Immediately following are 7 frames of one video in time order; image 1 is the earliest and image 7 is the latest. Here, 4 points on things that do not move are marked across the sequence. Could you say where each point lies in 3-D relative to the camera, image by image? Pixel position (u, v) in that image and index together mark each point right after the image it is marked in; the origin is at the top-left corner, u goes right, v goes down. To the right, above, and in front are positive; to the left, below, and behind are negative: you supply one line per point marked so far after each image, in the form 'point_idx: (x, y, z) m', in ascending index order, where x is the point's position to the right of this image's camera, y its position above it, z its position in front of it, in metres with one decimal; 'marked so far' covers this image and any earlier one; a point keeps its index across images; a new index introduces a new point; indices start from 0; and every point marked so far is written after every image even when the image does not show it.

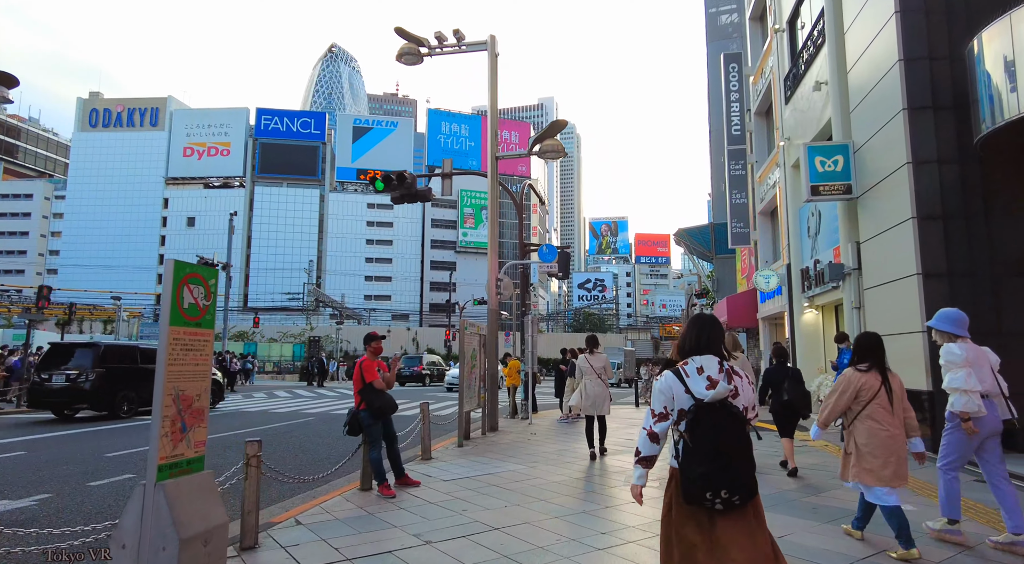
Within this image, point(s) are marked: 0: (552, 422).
0: (+0.9, -3.2, +14.4) m
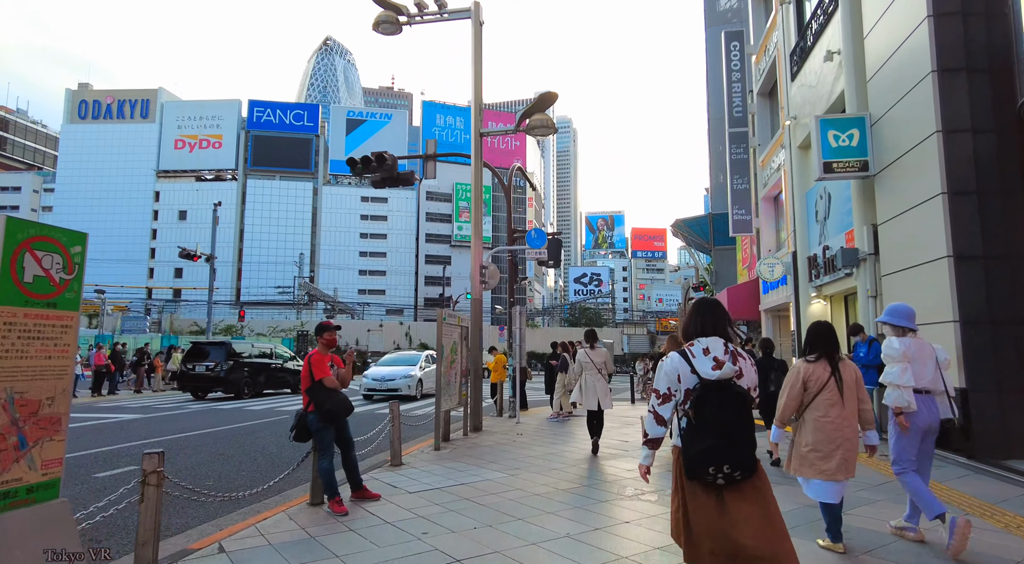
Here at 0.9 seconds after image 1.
0: (+0.6, -2.9, +13.4) m
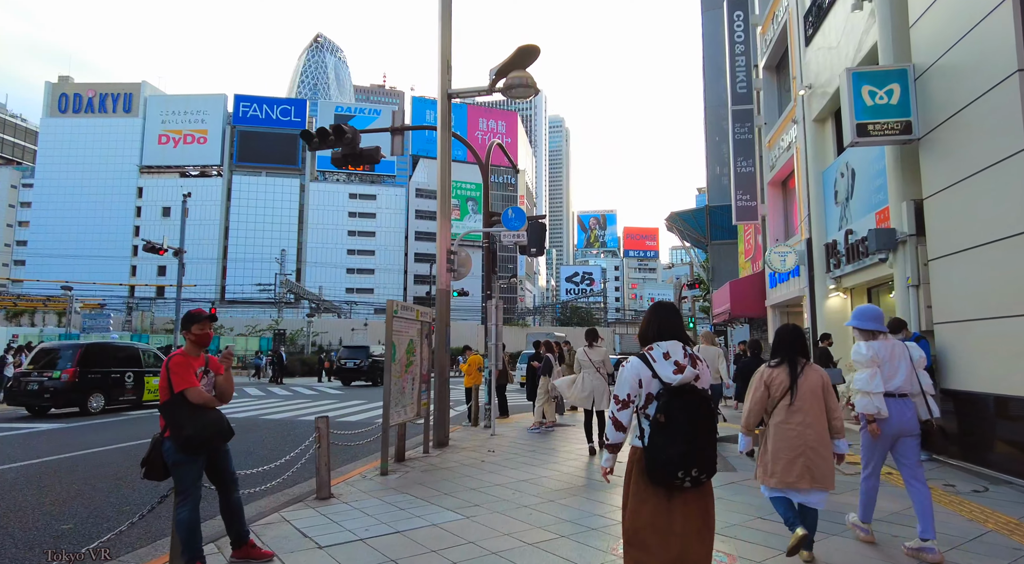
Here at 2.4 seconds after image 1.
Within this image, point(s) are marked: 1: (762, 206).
0: (+0.2, -2.7, +11.6) m
1: (+6.4, +2.0, +16.5) m
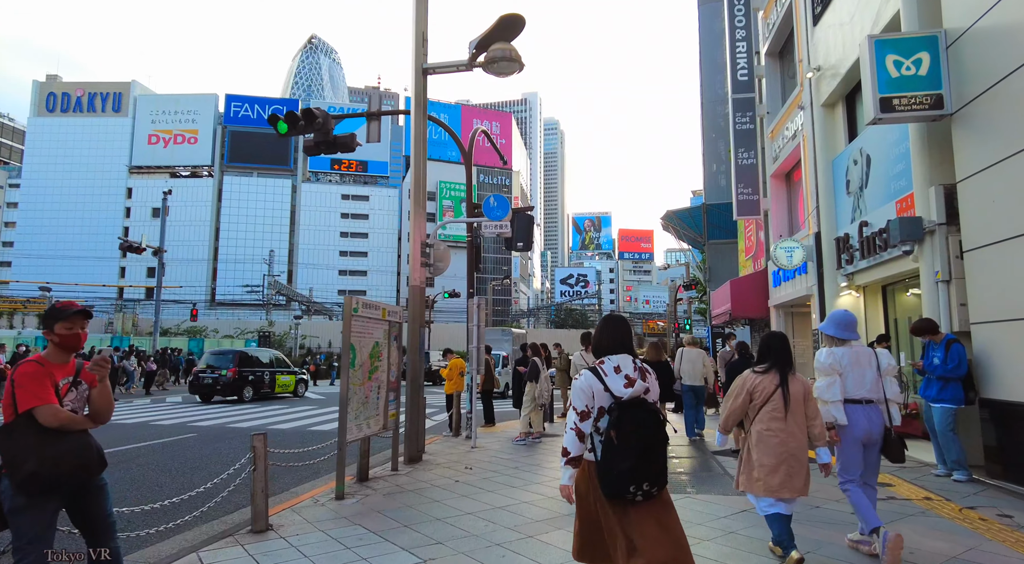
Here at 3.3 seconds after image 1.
0: (-0.1, -2.7, +10.6) m
1: (+6.1, +2.0, +15.5) m
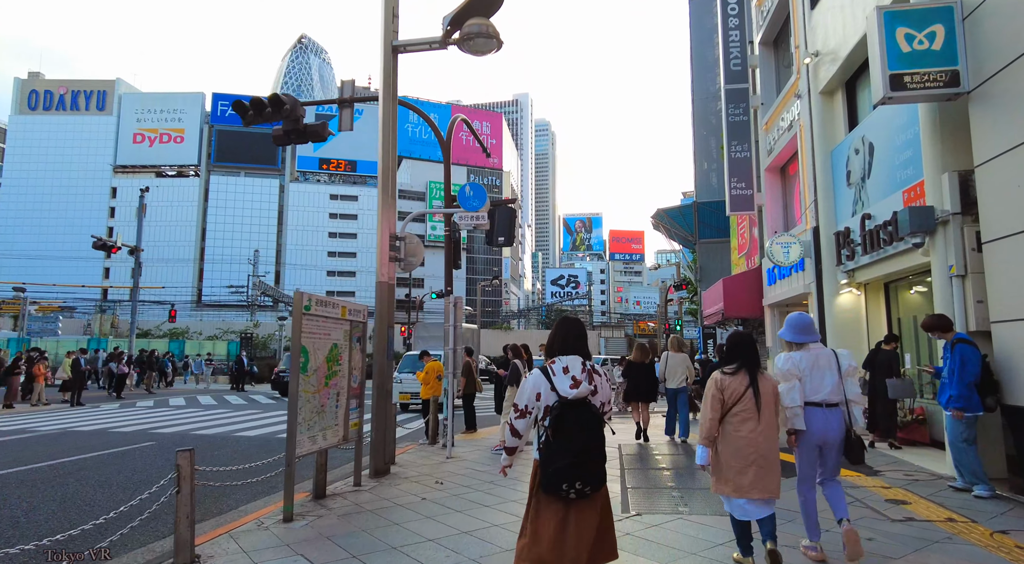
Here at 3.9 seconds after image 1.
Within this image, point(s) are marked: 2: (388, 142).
0: (-0.4, -2.6, +9.9) m
1: (+5.7, +2.1, +14.9) m
2: (-1.6, +1.9, +8.5) m
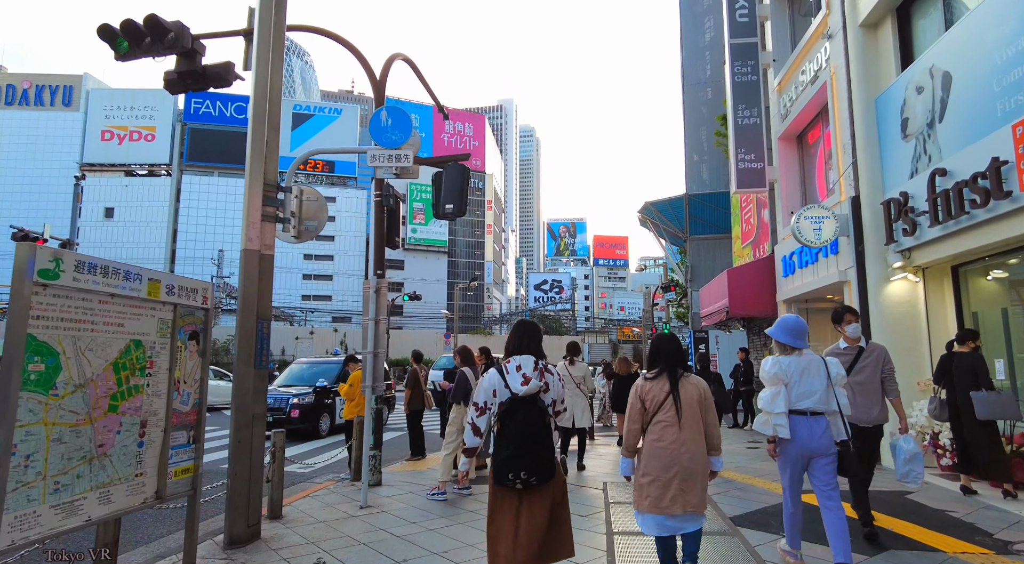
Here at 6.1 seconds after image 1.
0: (-1.0, -2.4, +7.2) m
1: (+5.0, +2.2, +12.4) m
2: (-2.2, +2.1, +5.8) m
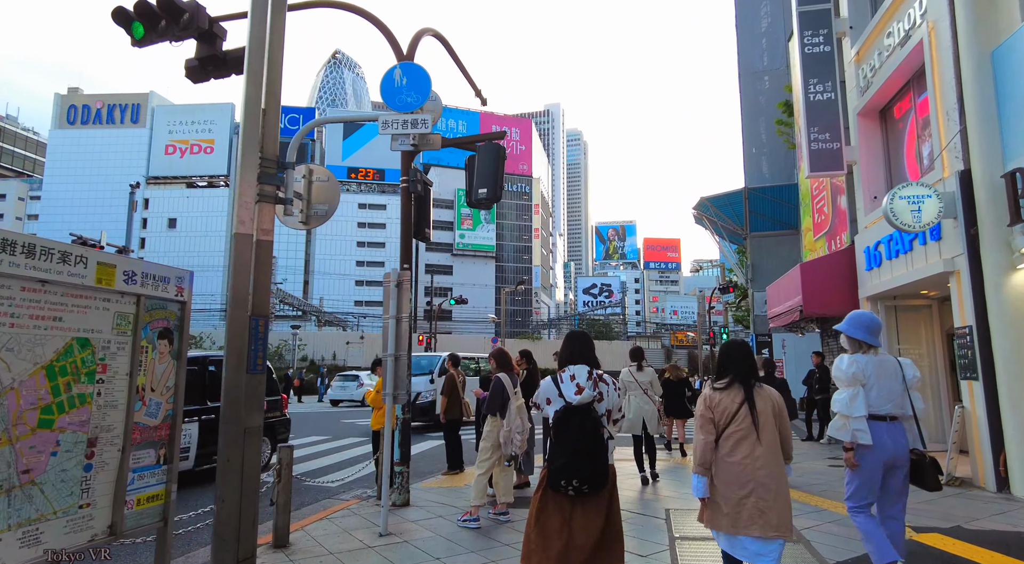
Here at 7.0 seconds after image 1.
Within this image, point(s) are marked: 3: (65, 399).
0: (-0.6, -2.3, +6.3) m
1: (+5.8, +2.3, +11.0) m
2: (-1.9, +2.2, +5.0) m
3: (-2.2, -0.5, +3.2) m
